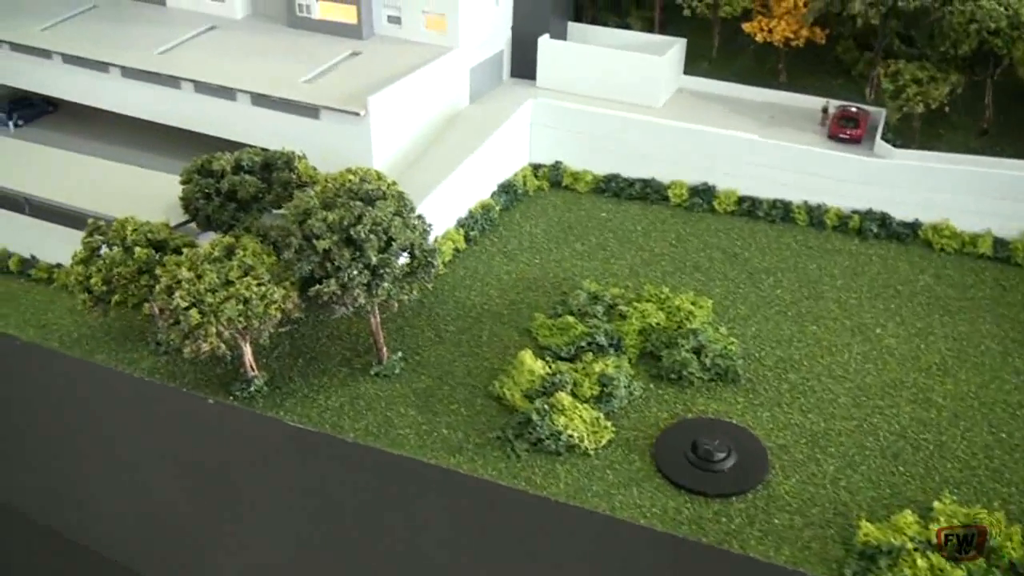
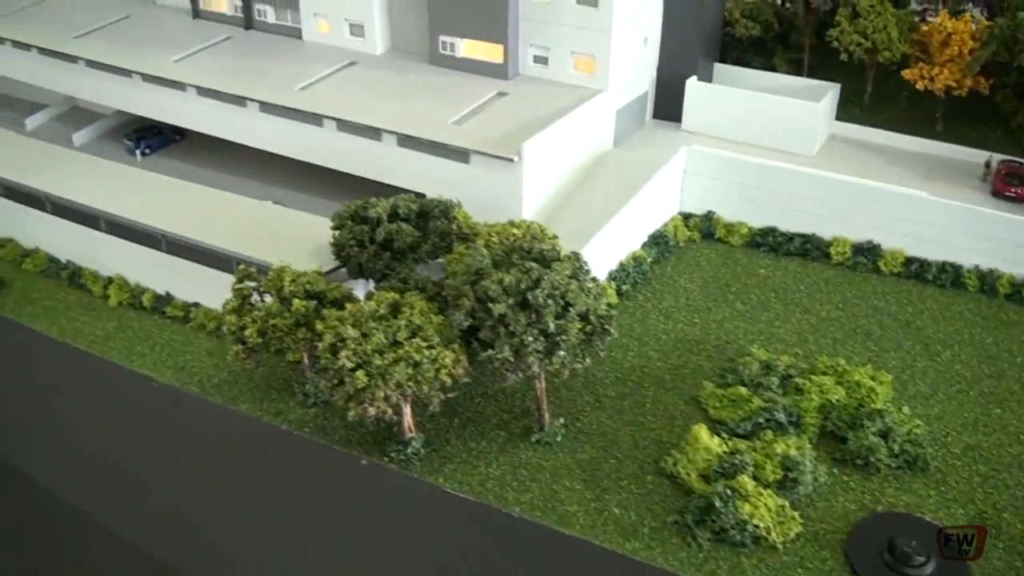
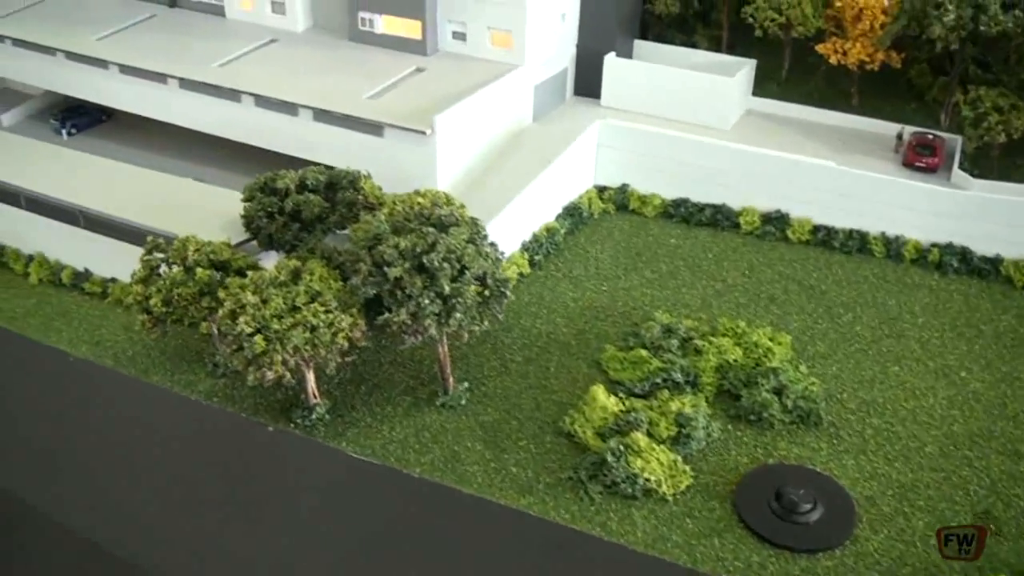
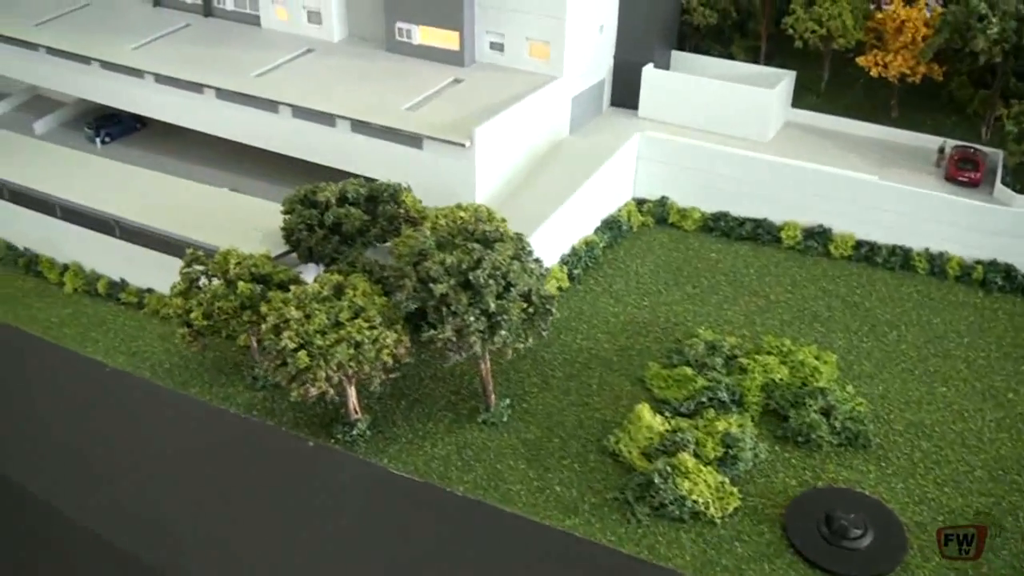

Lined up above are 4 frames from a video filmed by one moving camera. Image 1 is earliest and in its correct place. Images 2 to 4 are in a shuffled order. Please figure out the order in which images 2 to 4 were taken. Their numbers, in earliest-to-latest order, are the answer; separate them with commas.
3, 4, 2
